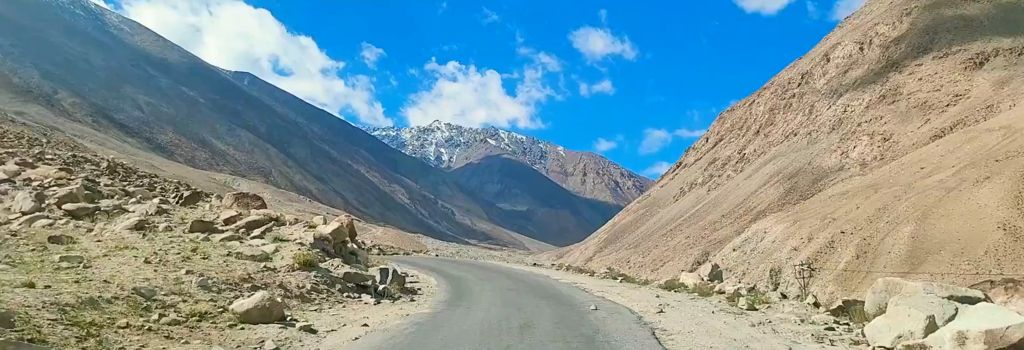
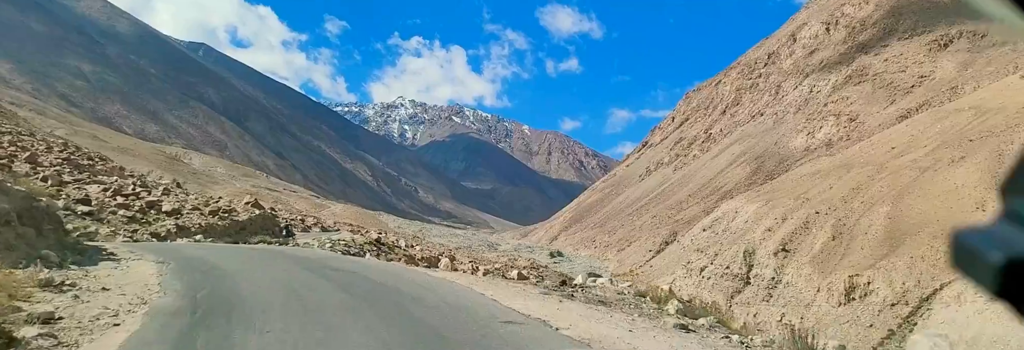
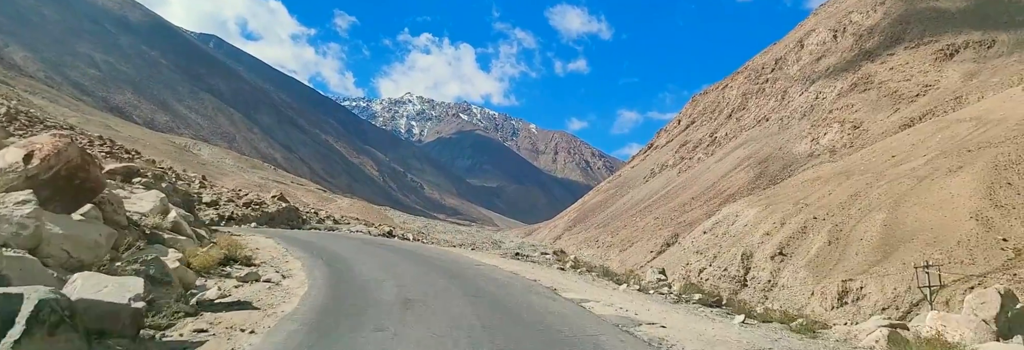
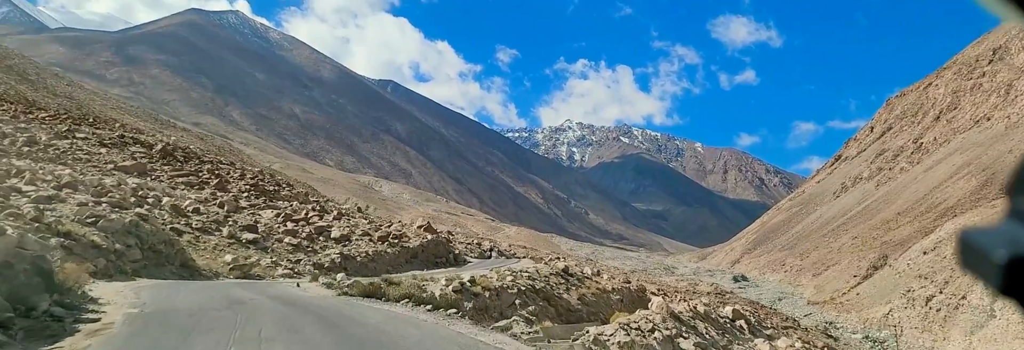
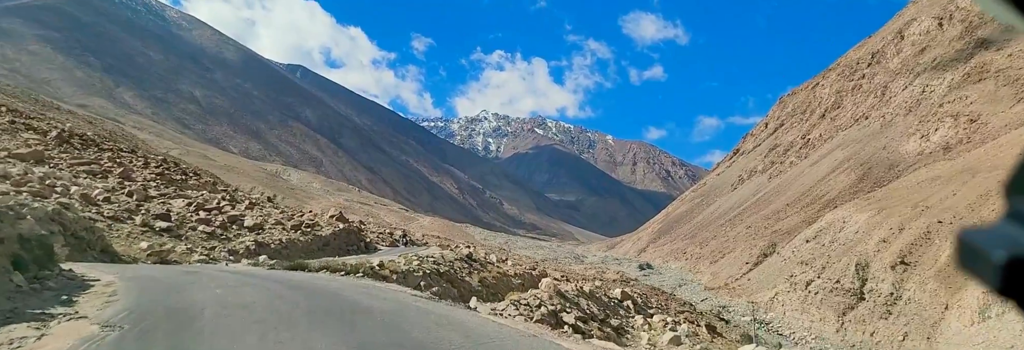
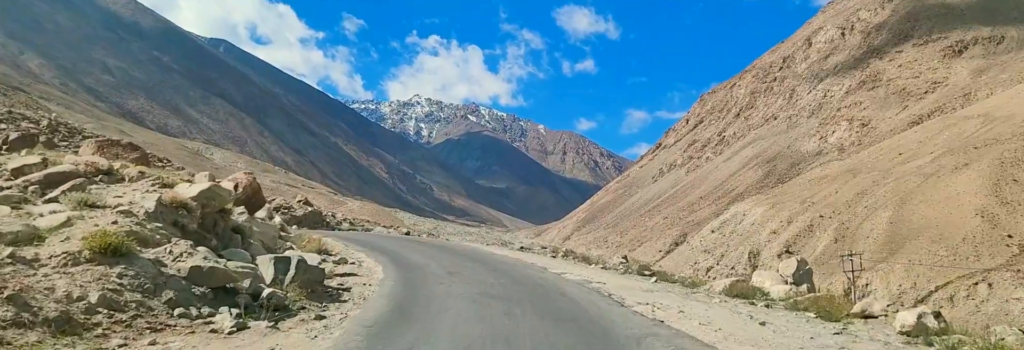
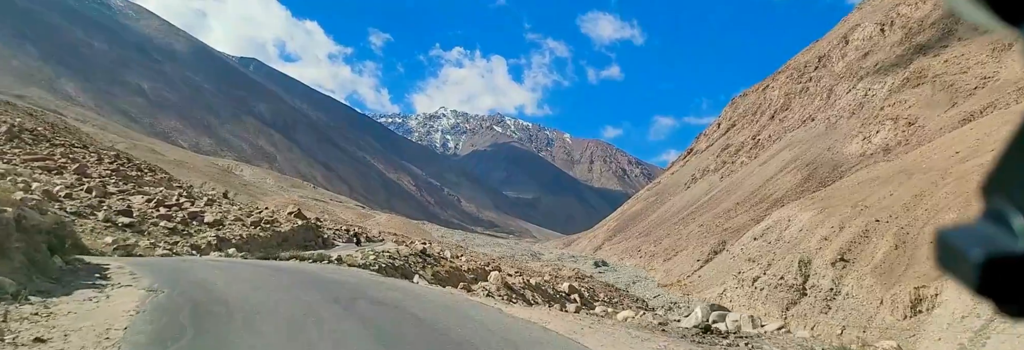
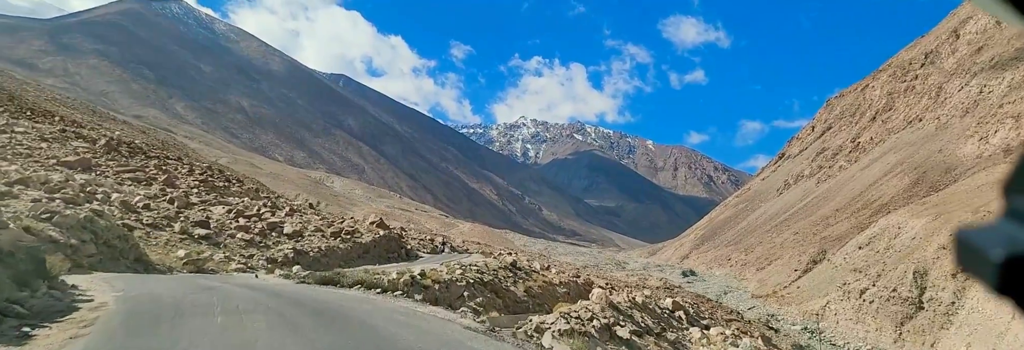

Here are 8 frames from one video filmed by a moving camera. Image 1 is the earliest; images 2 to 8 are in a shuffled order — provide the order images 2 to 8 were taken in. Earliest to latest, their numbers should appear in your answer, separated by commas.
6, 3, 2, 7, 5, 8, 4
